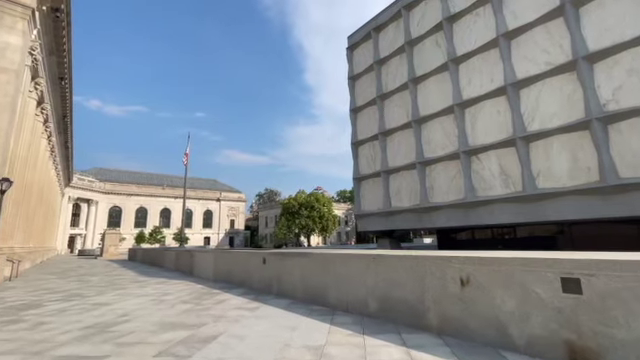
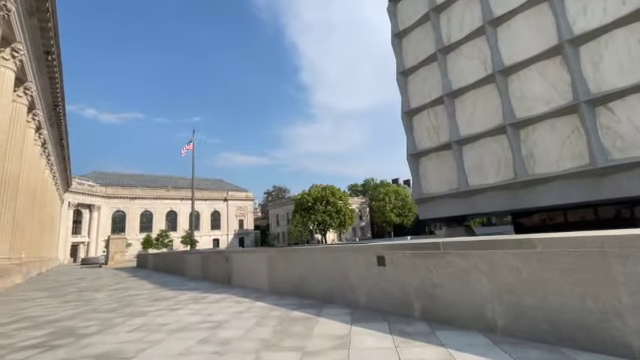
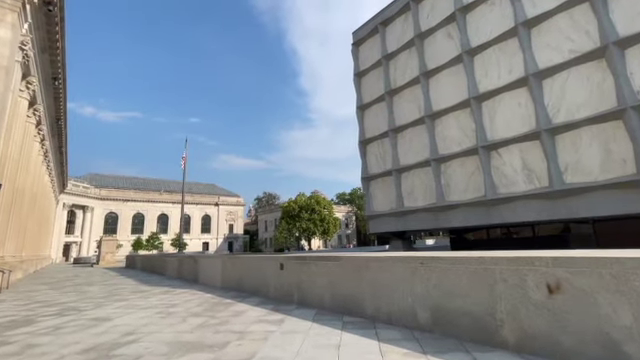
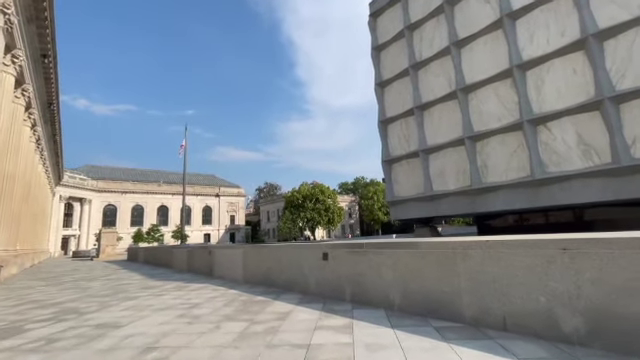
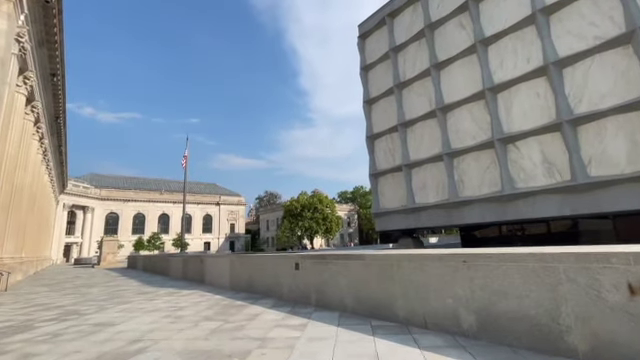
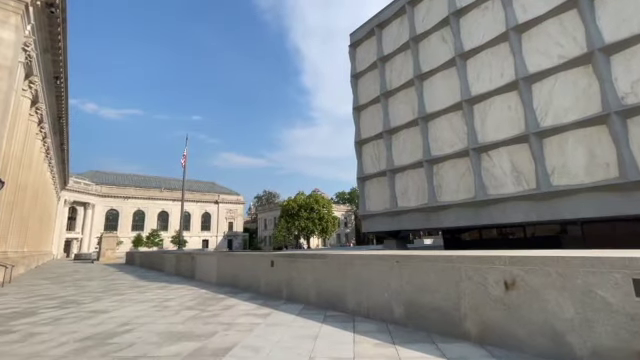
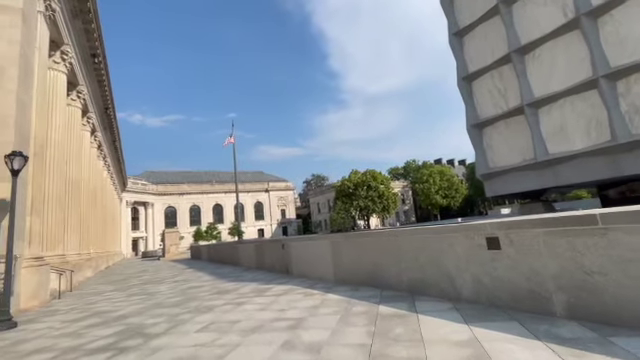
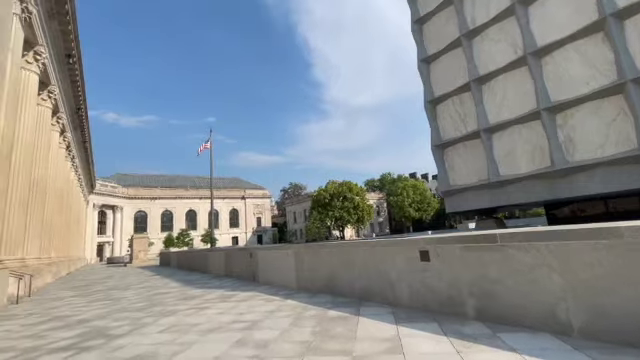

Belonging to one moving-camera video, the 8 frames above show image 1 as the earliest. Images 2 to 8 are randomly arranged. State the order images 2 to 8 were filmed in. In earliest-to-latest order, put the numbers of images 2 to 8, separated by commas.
6, 3, 5, 4, 2, 8, 7
